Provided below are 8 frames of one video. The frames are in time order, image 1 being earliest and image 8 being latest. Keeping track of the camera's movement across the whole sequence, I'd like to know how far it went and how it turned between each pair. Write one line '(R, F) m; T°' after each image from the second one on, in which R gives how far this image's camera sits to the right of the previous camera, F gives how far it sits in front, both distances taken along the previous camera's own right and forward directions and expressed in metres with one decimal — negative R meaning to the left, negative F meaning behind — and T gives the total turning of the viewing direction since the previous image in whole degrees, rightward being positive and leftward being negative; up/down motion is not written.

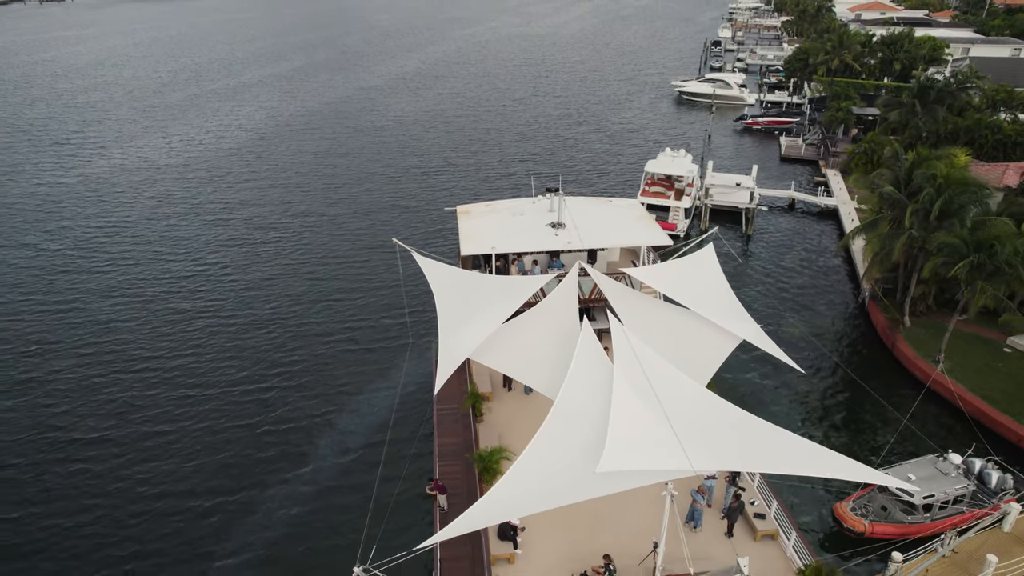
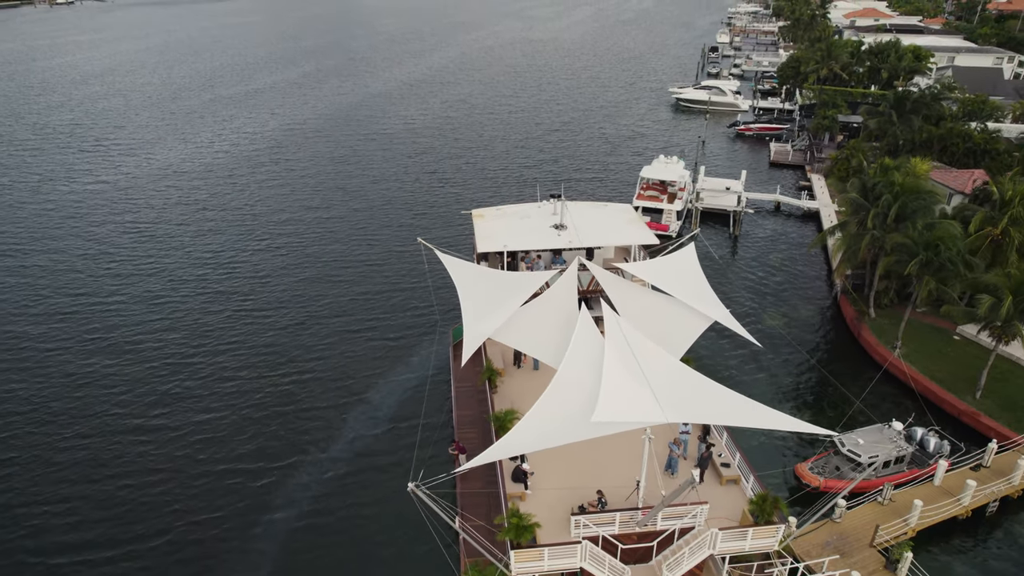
(-0.3, -3.6) m; 0°
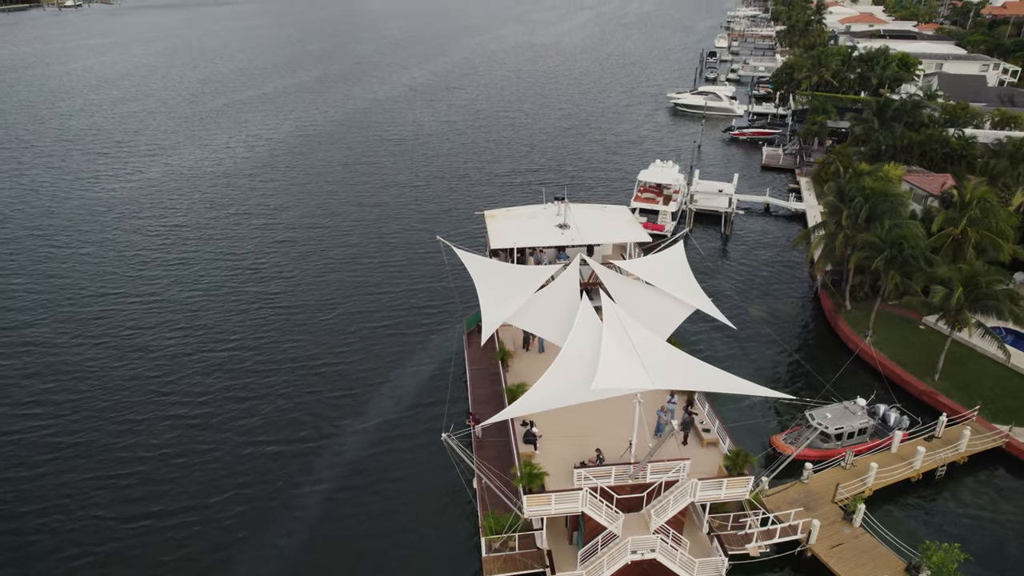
(-0.3, -3.2) m; 0°
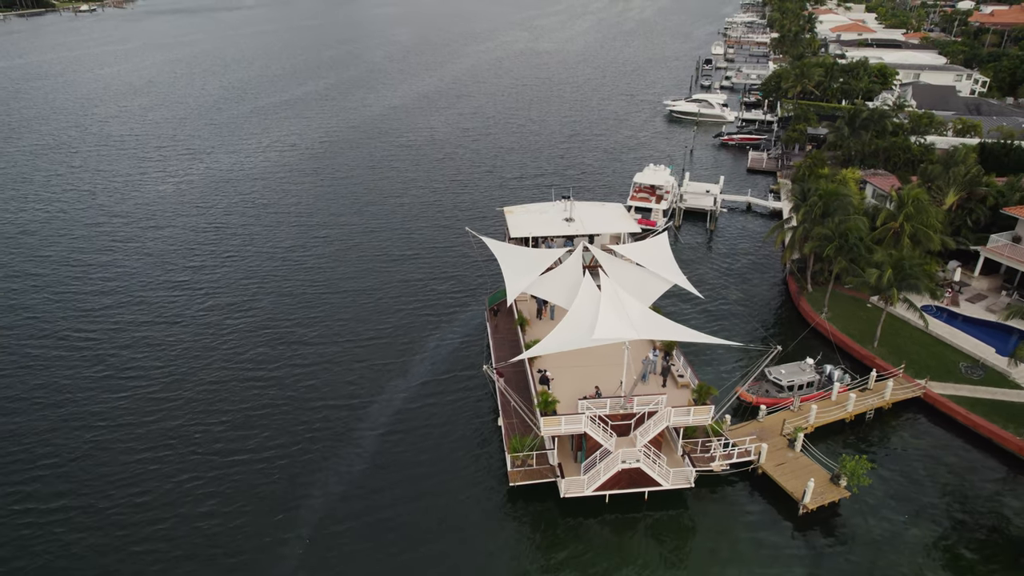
(-0.7, -6.5) m; 0°
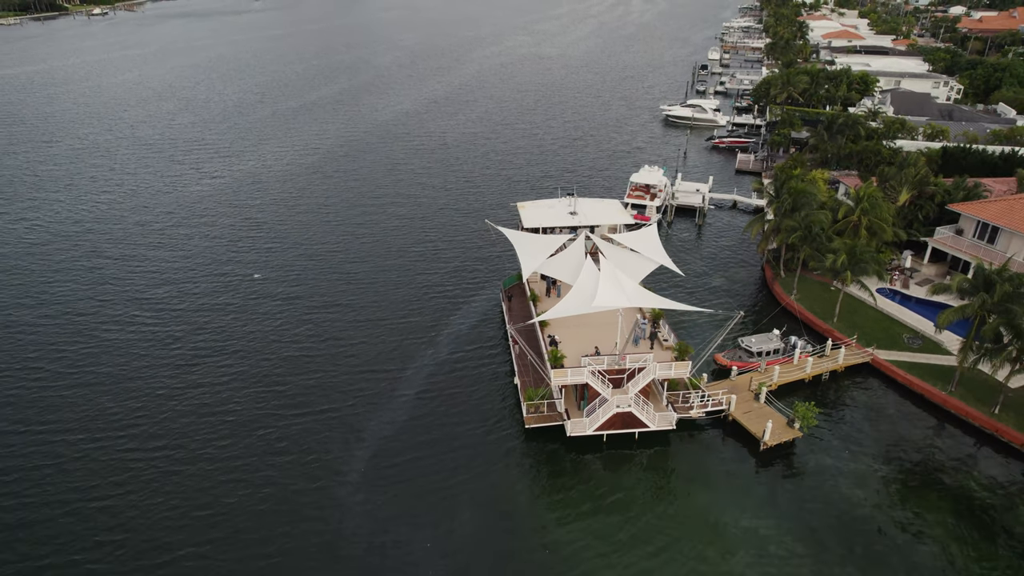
(-0.7, -6.2) m; 0°
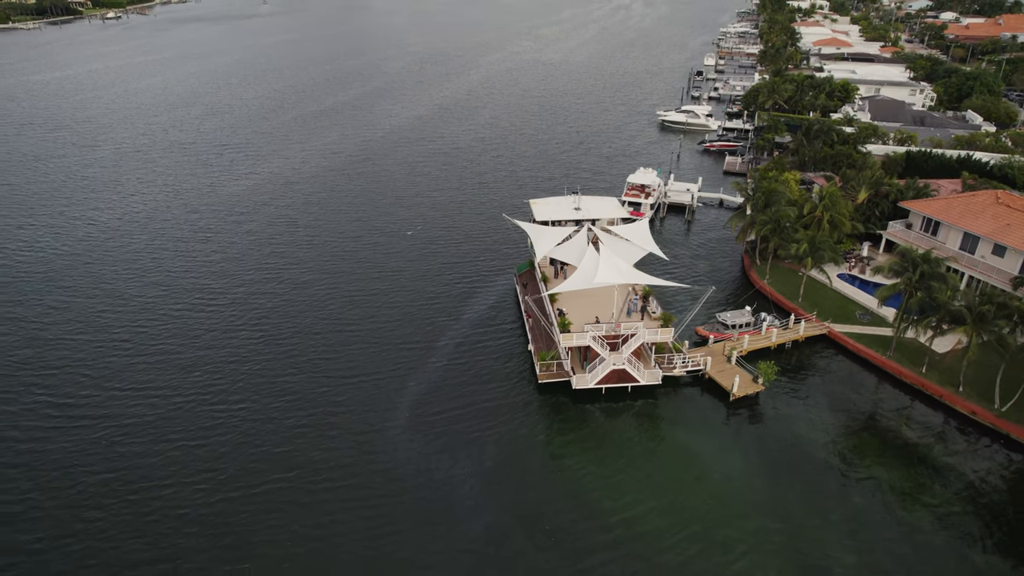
(-0.9, -7.5) m; 0°
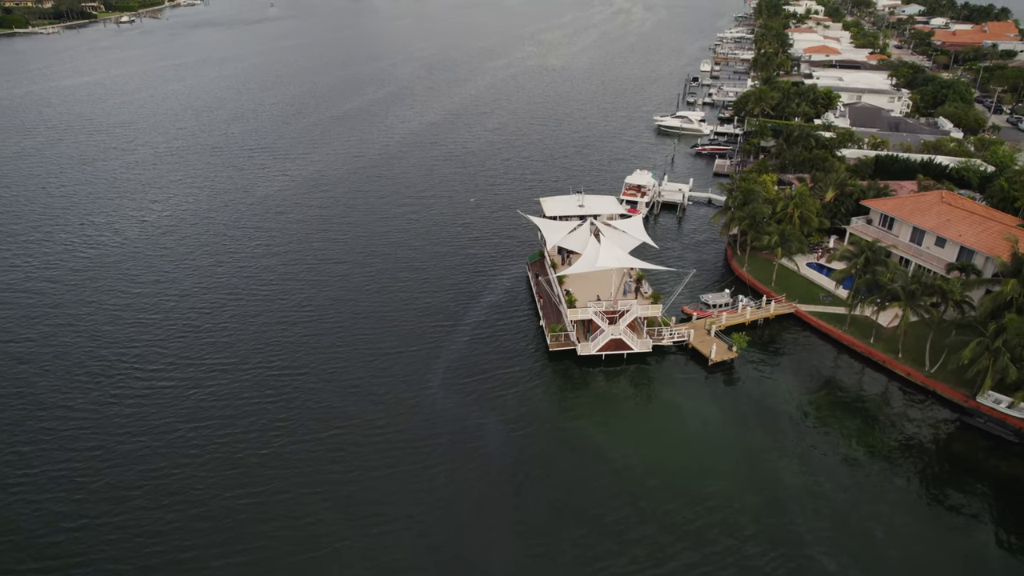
(-1.1, -8.1) m; 0°
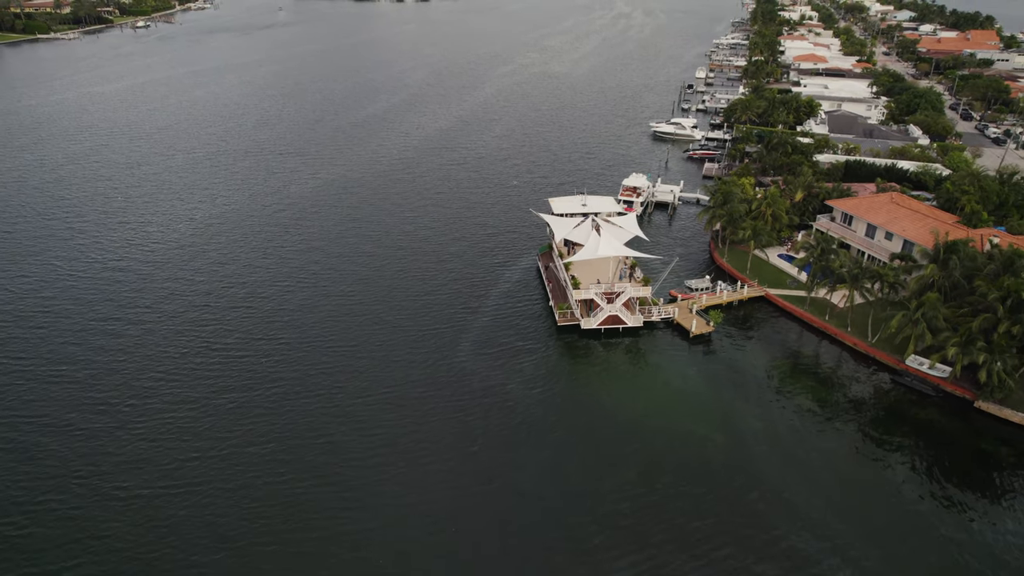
(-1.2, -9.8) m; 0°
